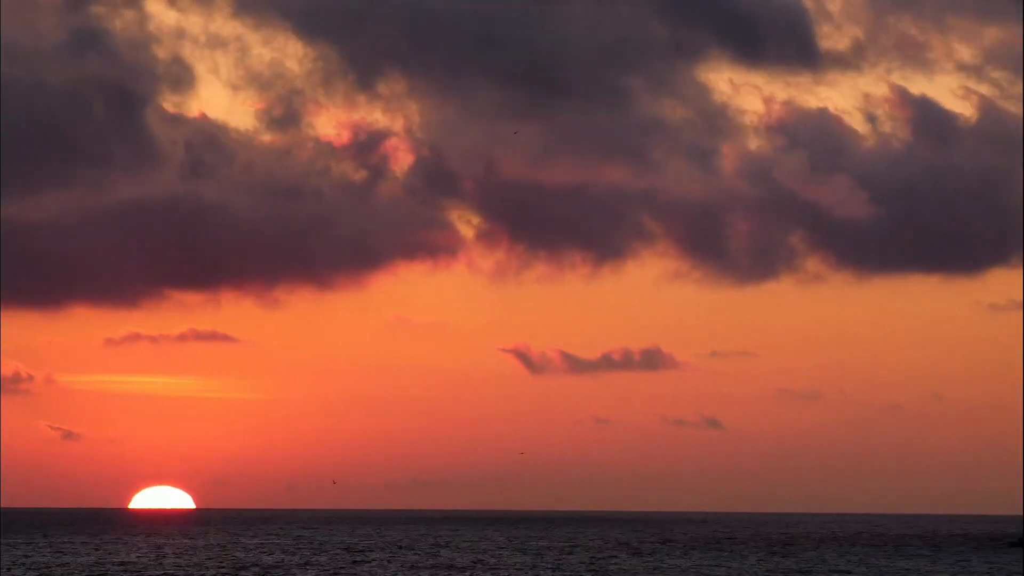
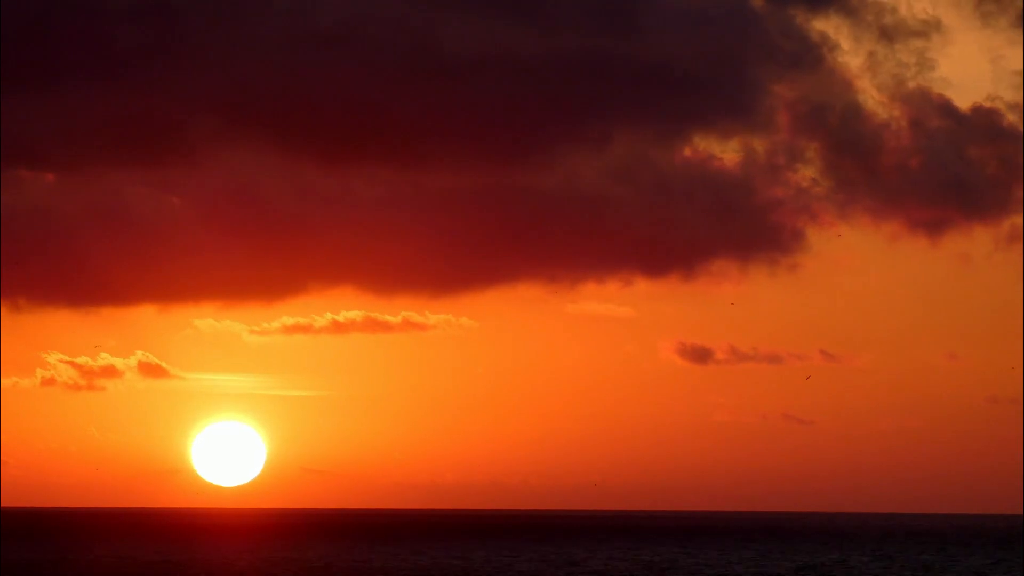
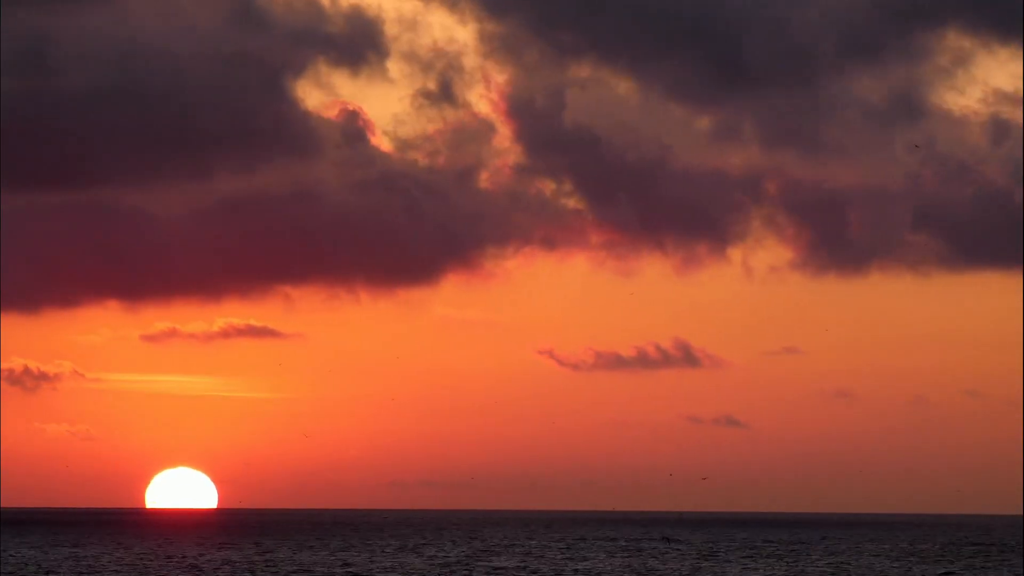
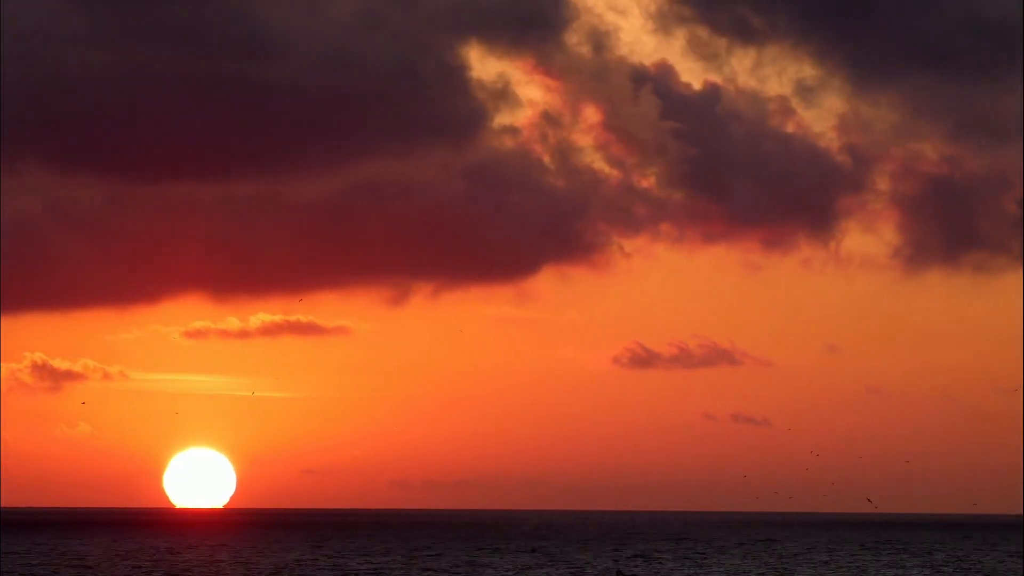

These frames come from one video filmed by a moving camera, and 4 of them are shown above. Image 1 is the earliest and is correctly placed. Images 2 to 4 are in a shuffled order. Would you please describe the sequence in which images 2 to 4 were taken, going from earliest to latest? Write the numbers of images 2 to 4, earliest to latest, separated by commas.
3, 4, 2
